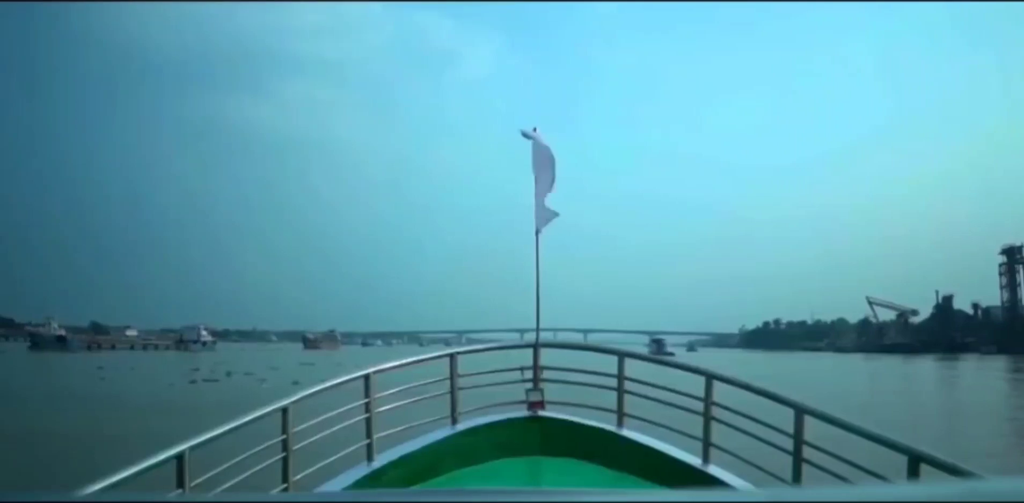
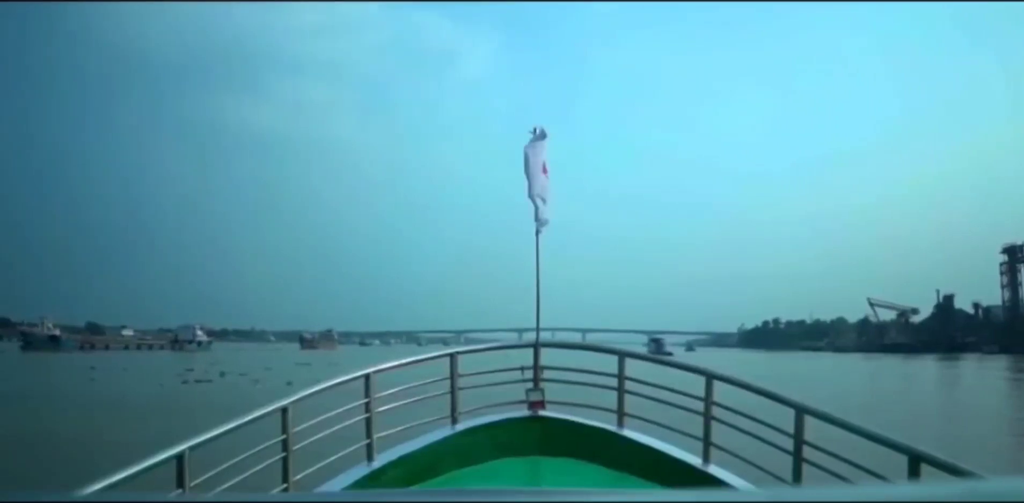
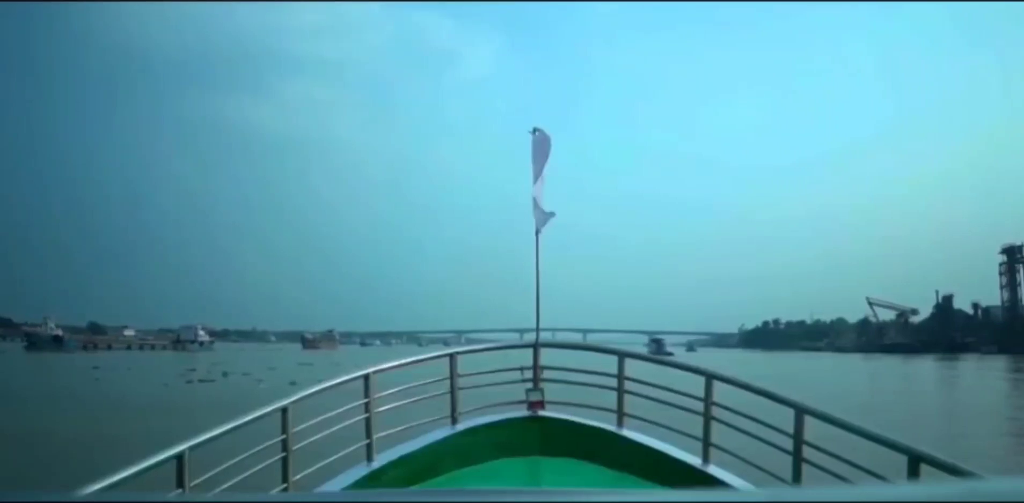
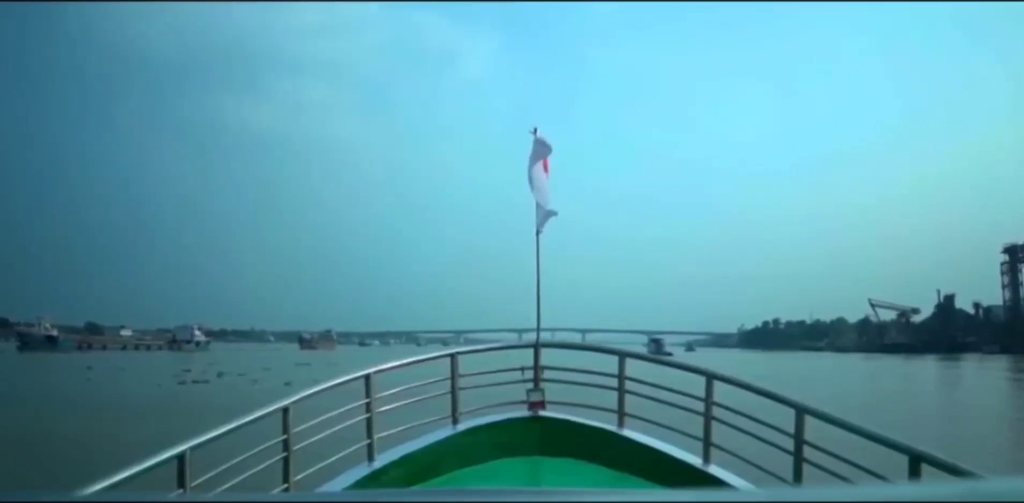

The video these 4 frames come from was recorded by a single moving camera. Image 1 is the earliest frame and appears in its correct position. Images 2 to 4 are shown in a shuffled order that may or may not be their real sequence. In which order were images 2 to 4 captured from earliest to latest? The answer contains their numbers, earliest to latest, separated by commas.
3, 2, 4
